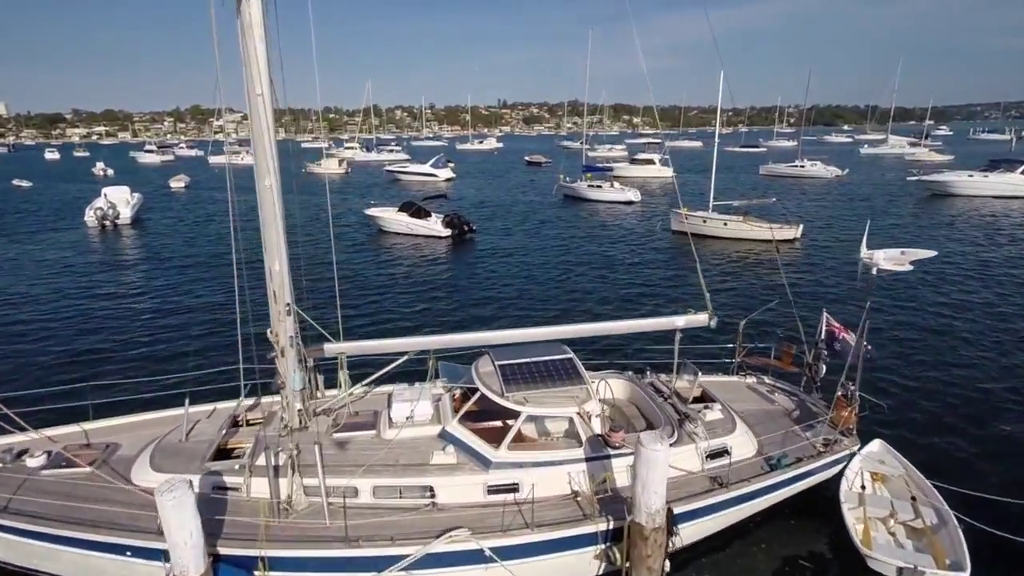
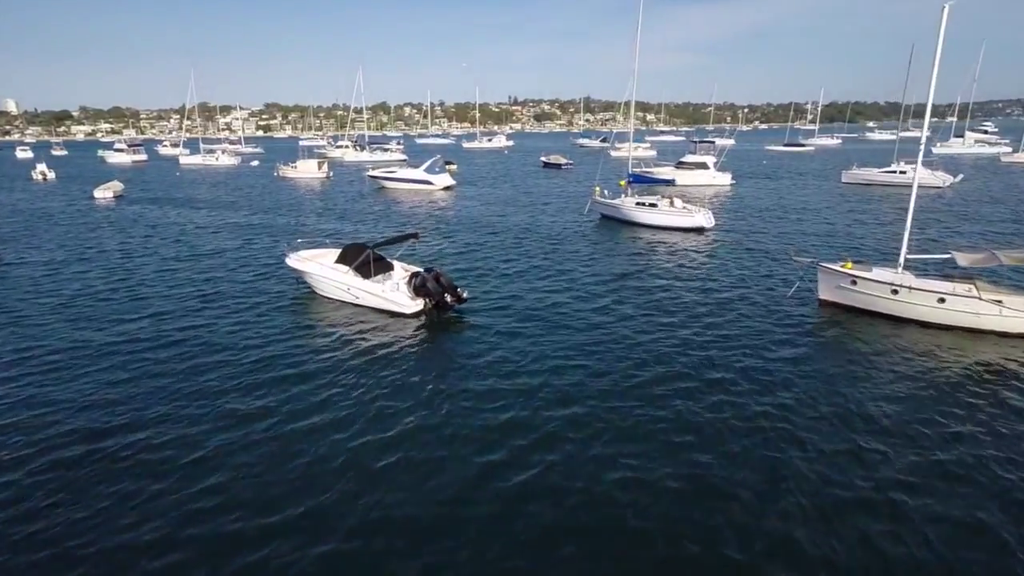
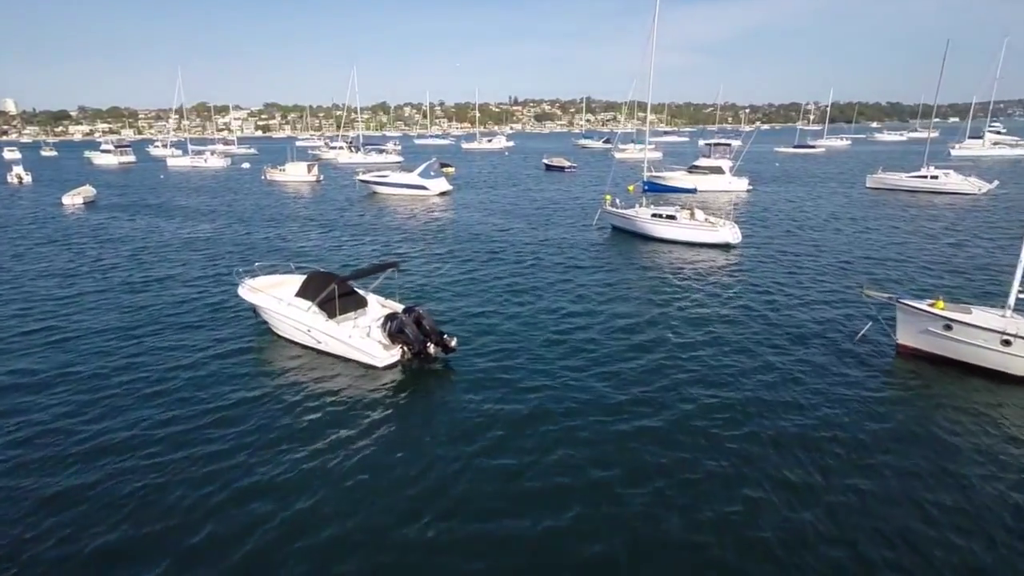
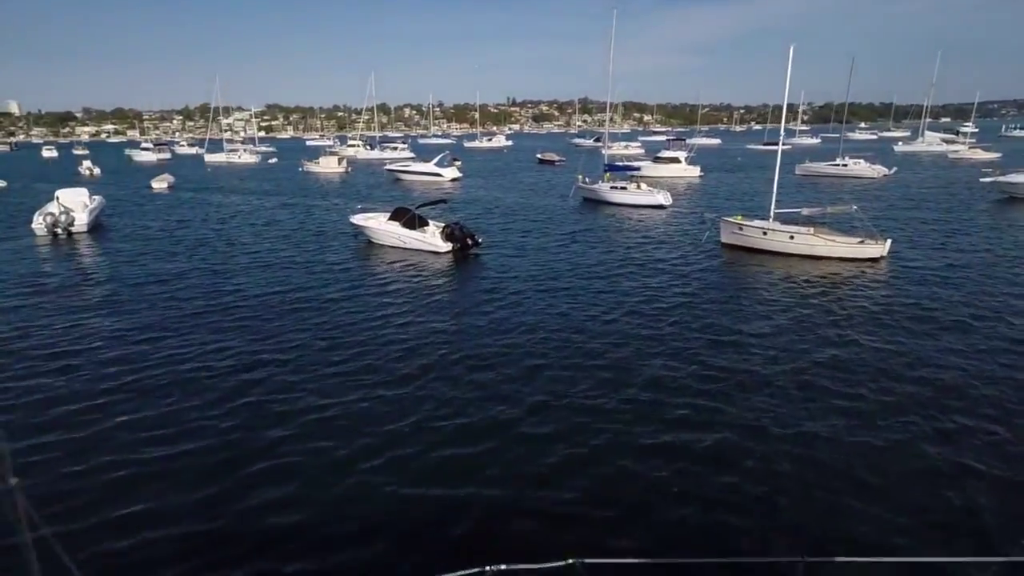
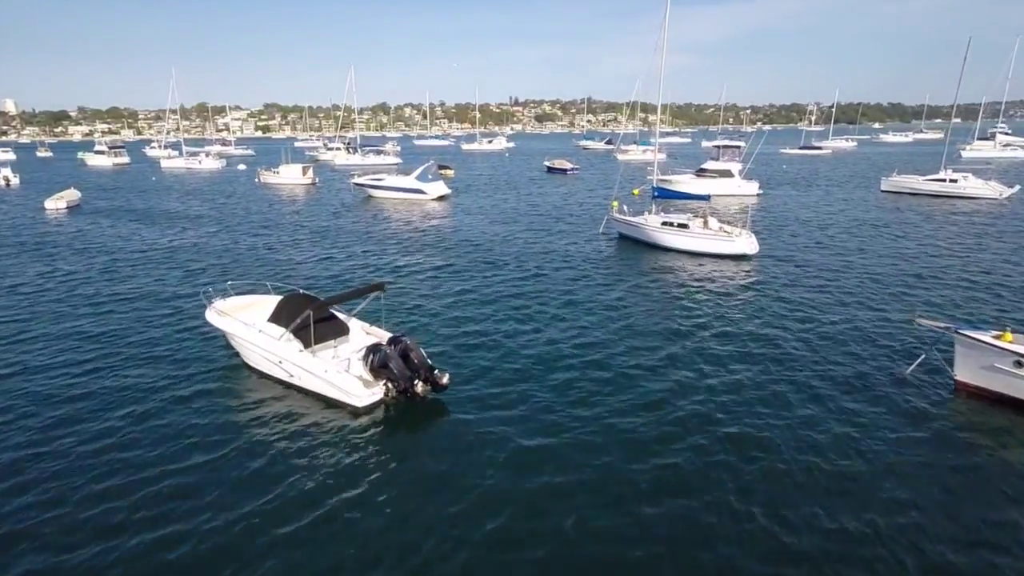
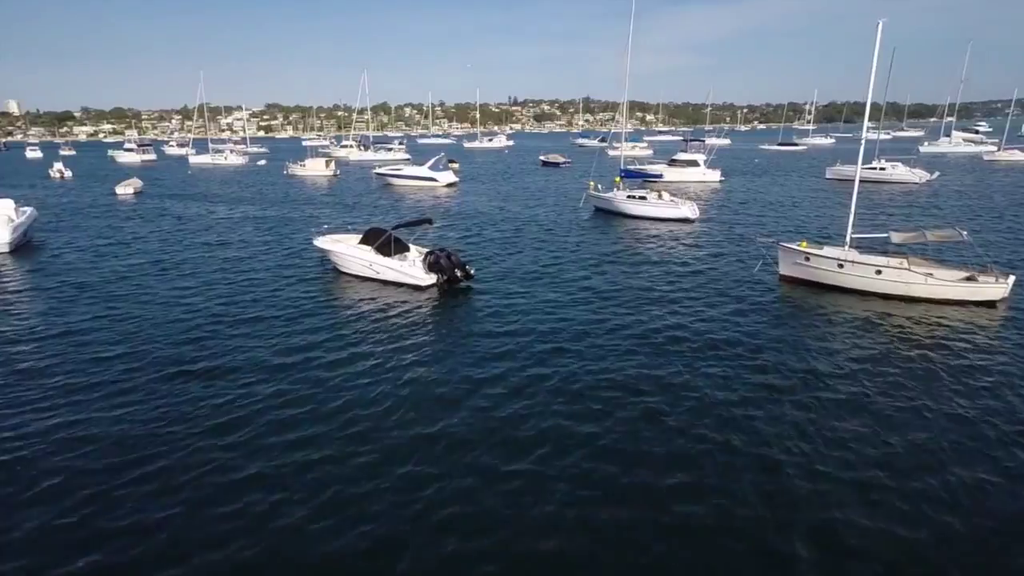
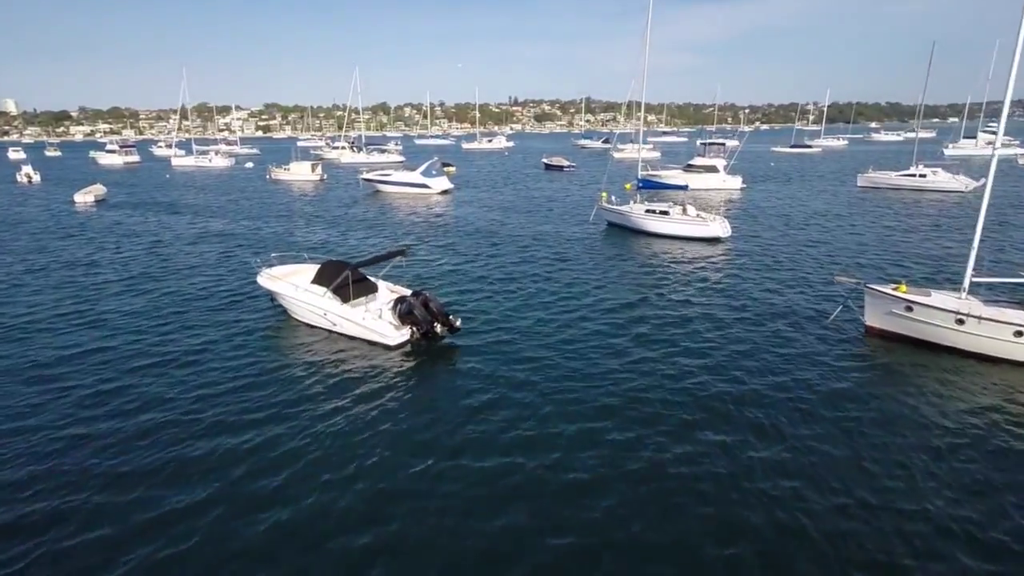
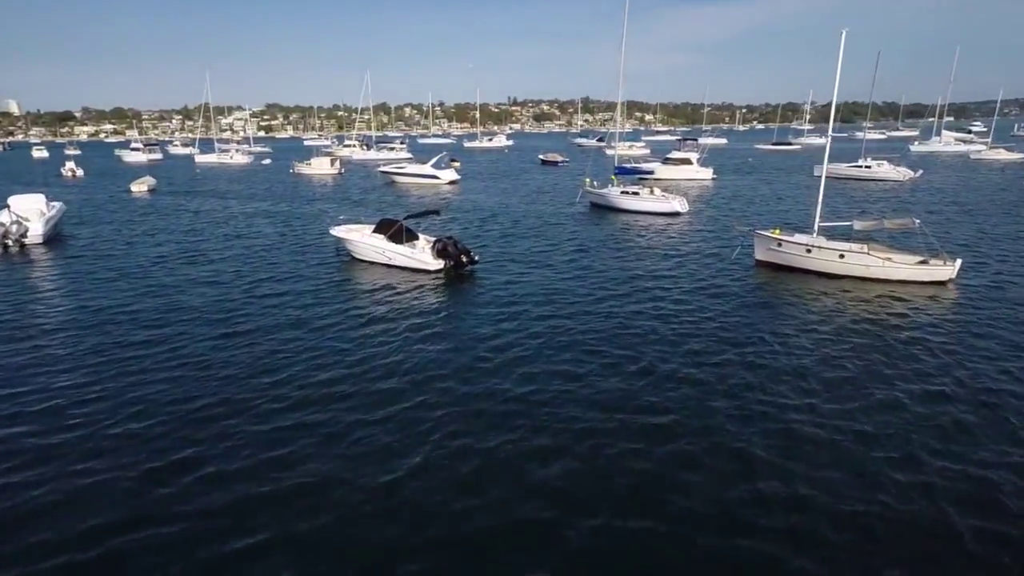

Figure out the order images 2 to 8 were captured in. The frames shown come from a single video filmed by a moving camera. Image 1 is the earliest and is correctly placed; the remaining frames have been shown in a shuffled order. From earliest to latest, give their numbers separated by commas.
4, 8, 6, 2, 7, 3, 5
